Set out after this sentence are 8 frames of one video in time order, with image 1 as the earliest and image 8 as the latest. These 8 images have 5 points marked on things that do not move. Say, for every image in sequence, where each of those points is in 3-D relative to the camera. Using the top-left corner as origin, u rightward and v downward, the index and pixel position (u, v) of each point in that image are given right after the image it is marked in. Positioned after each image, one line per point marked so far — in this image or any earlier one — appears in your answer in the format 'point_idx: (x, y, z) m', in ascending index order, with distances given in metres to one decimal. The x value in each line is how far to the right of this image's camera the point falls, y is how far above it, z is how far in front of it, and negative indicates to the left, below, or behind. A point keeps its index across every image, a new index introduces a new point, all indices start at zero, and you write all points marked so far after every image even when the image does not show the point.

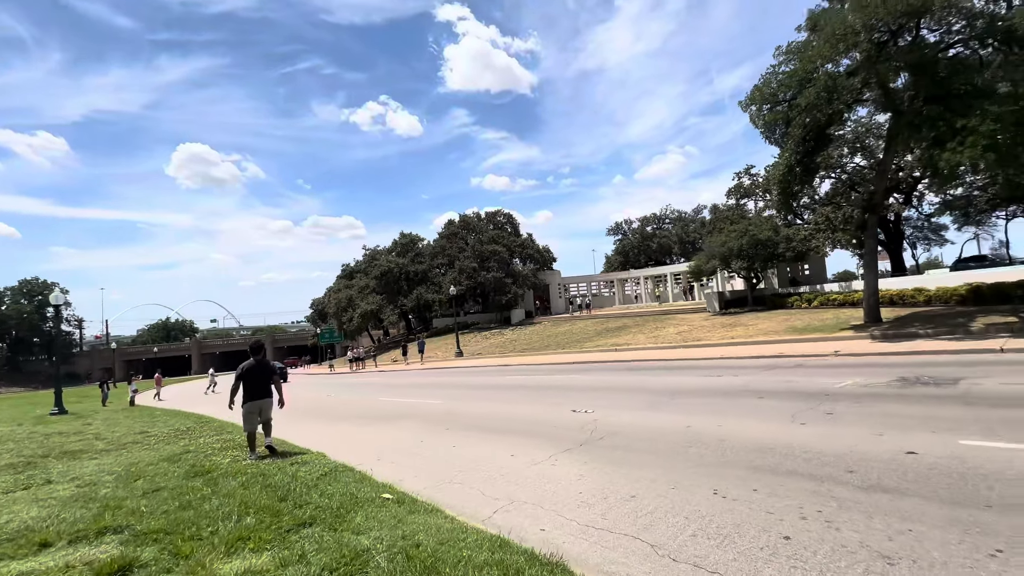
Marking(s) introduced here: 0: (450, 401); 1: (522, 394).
0: (-2.1, -3.7, +14.8) m
1: (+0.3, -3.4, +14.2) m
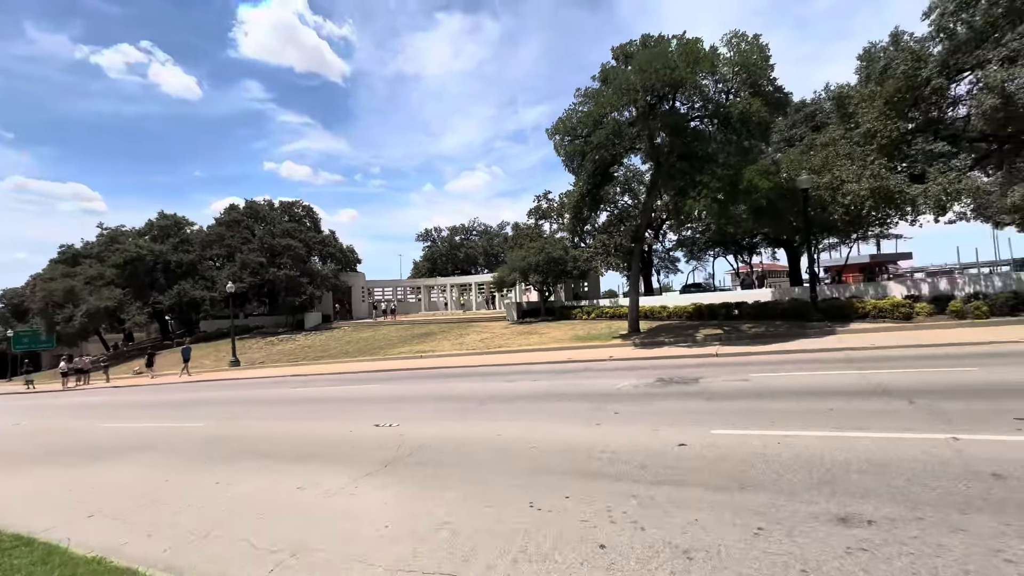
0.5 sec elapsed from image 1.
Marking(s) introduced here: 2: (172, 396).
0: (-7.9, -3.6, +11.9) m
1: (-5.4, -3.3, +12.4) m
2: (-14.8, -4.7, +19.6) m
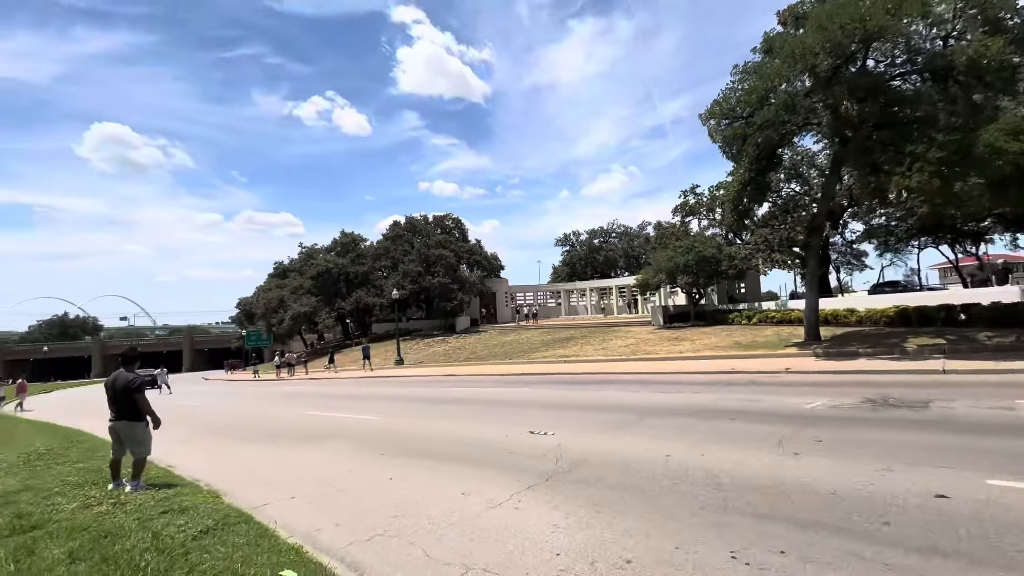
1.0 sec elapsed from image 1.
0: (-3.6, -3.7, +13.1) m
1: (-1.2, -3.5, +12.8) m
2: (-7.9, -5.0, +22.4) m
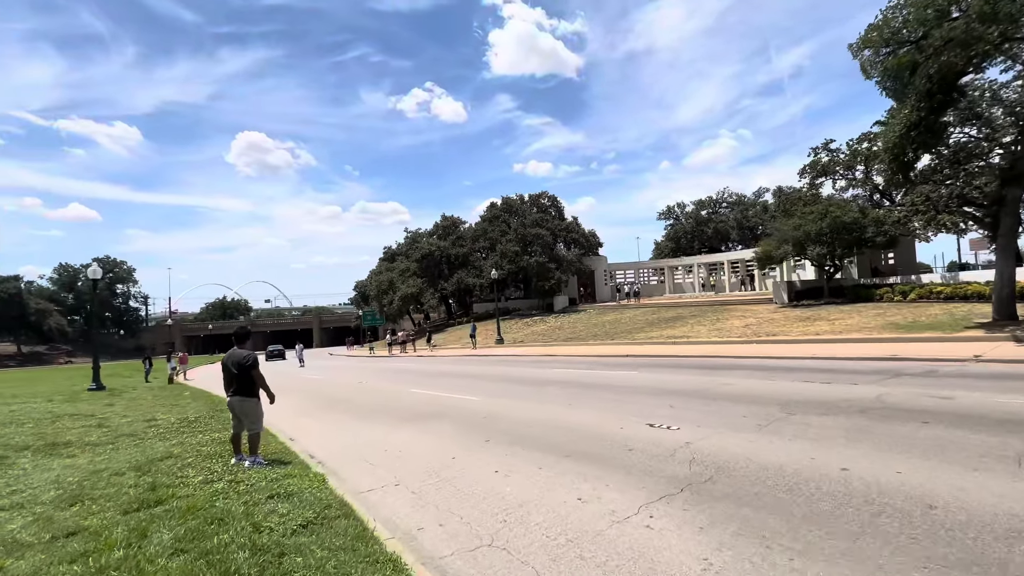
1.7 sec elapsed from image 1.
0: (-0.6, -3.1, +12.7) m
1: (+1.7, -2.8, +11.9) m
2: (-2.8, -4.0, +22.8) m
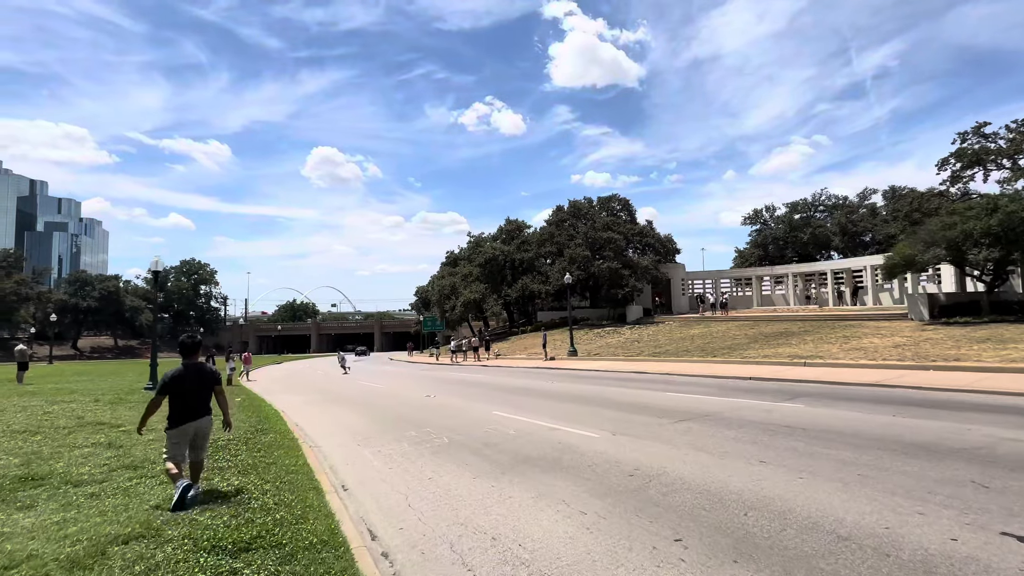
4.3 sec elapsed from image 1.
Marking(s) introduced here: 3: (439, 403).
0: (+2.0, -2.9, +9.0) m
1: (+4.2, -2.7, +7.9) m
2: (+1.1, -4.1, +19.3) m
3: (-2.4, -3.7, +14.6) m
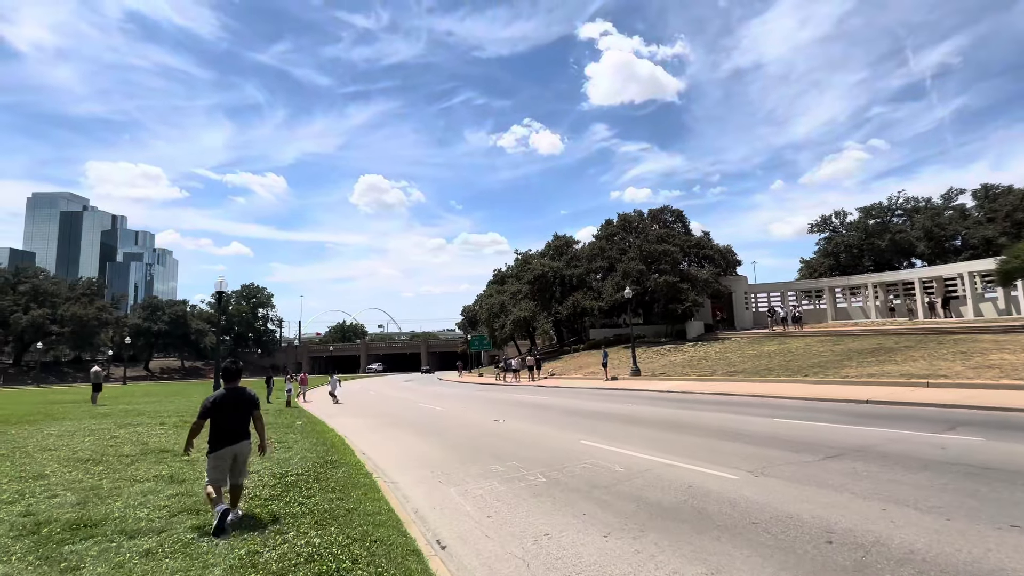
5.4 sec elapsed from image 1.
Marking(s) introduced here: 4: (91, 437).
0: (+3.9, -3.0, +7.2) m
1: (+6.0, -2.7, +5.9) m
2: (+3.9, -4.6, +17.5) m
3: (0.0, -4.1, +13.2) m
4: (-11.8, -4.2, +12.7) m
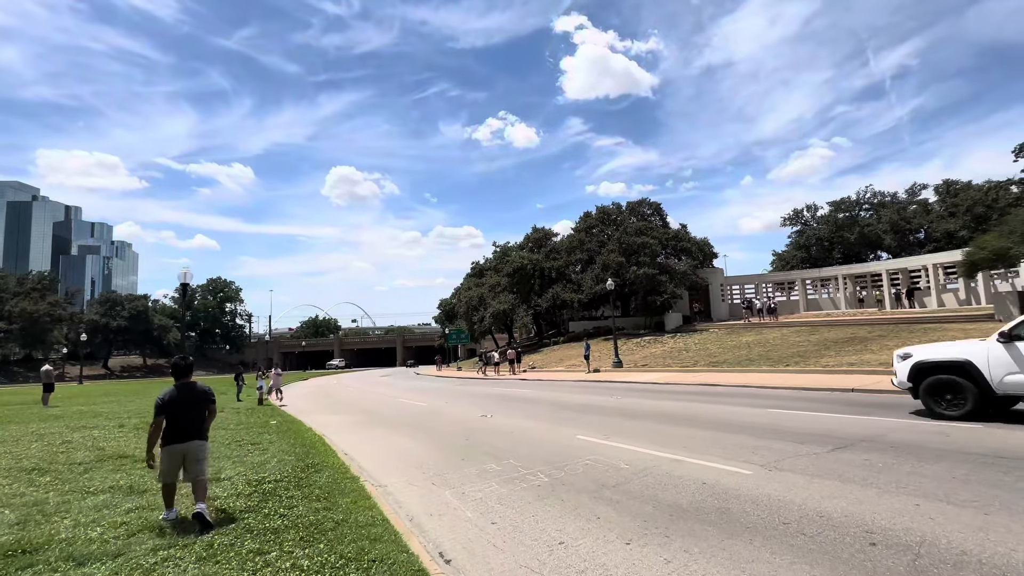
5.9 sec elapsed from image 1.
0: (+3.9, -2.8, +6.9) m
1: (+6.1, -2.5, +5.7) m
2: (+3.4, -4.2, +17.1) m
3: (-0.2, -3.8, +12.6) m
4: (-12.1, -3.9, +11.5) m
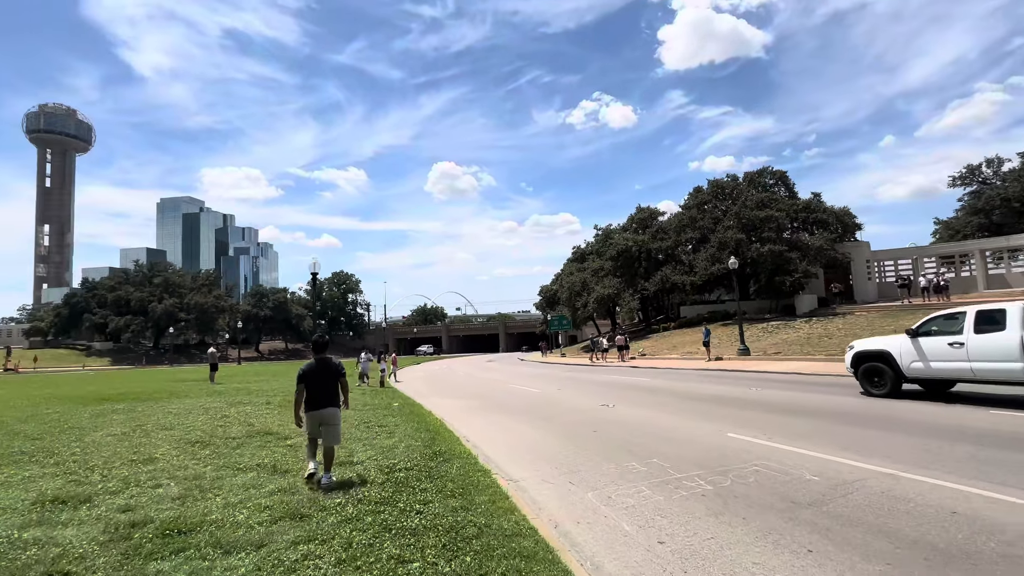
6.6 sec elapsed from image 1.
0: (+5.8, -2.3, +4.8) m
1: (+7.7, -1.9, +3.2) m
2: (+7.6, -3.4, +15.0) m
3: (+3.0, -3.2, +11.4) m
4: (-8.7, -3.6, +12.8) m
